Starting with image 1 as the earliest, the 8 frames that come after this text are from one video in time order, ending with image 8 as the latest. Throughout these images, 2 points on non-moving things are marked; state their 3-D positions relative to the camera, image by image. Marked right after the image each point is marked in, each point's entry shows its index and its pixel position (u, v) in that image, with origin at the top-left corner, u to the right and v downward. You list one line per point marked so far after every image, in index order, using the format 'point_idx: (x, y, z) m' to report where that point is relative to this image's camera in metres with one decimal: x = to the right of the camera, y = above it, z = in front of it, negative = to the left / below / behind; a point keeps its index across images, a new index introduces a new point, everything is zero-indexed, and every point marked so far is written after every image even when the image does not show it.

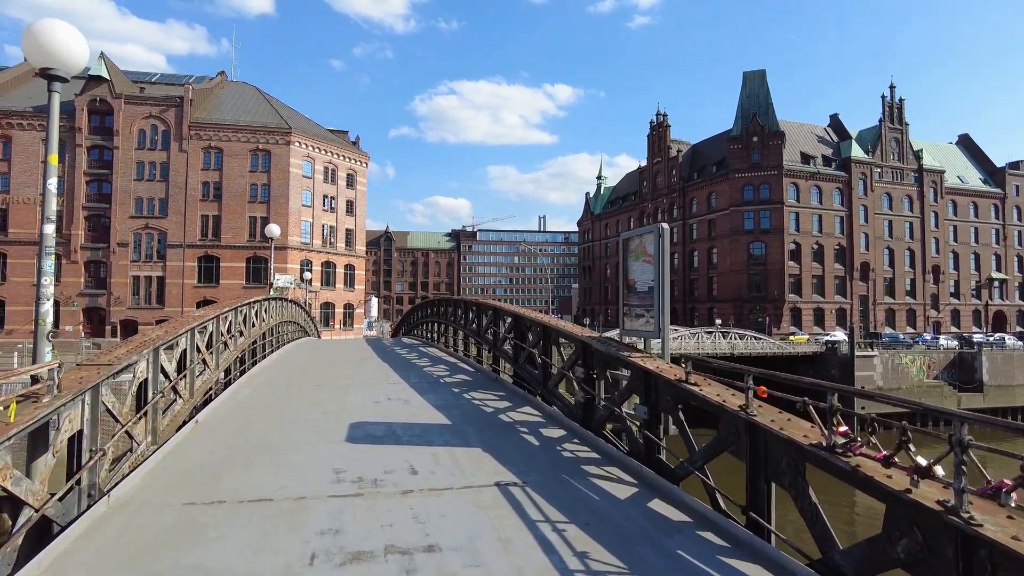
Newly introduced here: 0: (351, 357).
0: (-2.8, -1.2, +11.6) m
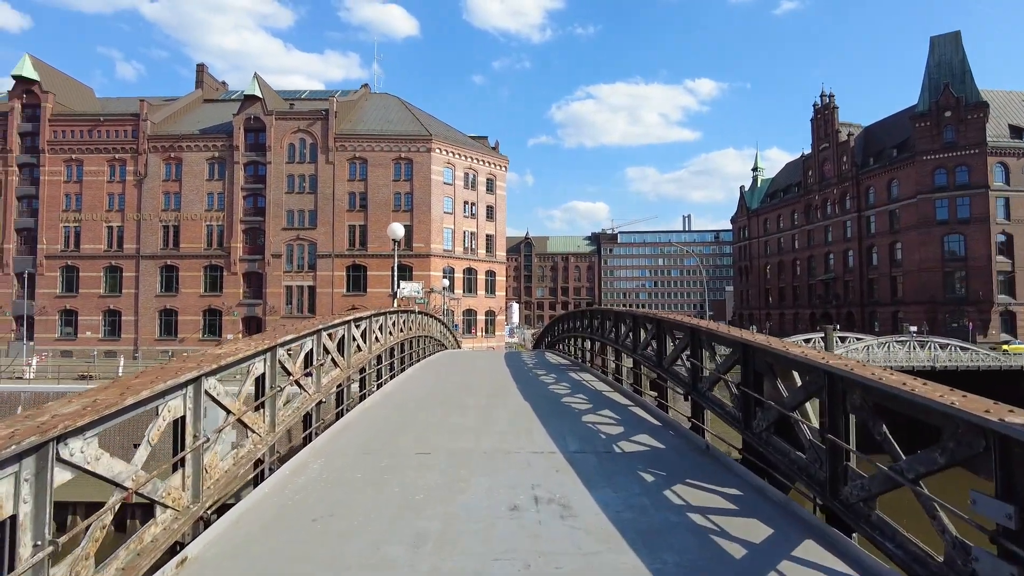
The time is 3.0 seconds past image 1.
0: (-0.3, -1.3, +8.9) m
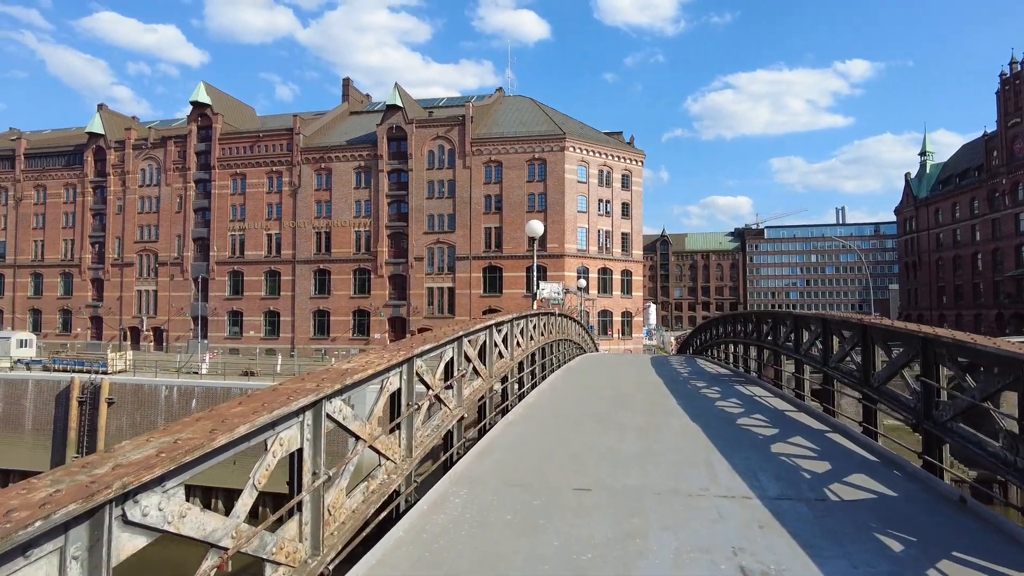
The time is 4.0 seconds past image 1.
0: (+1.5, -1.3, +7.9) m
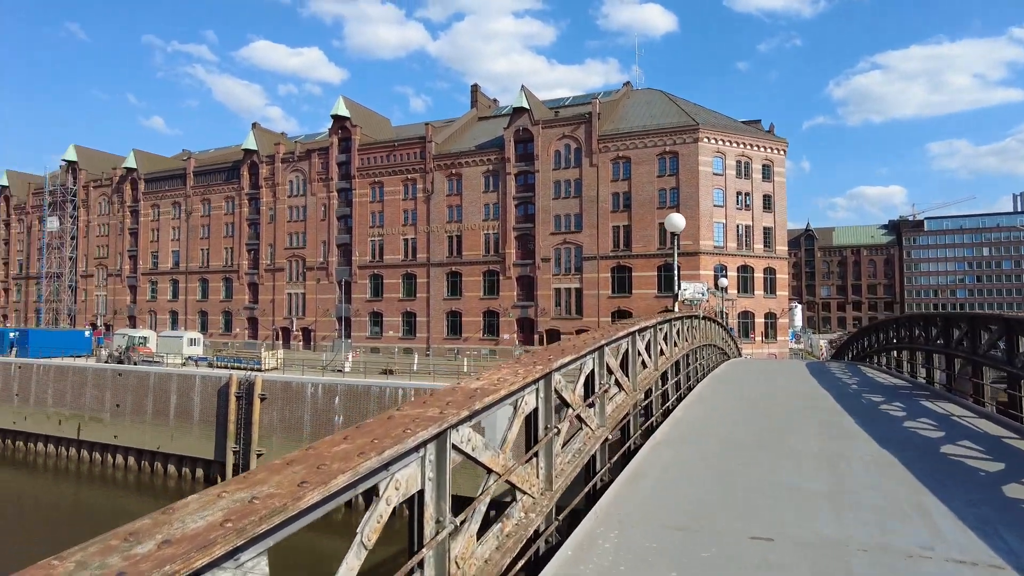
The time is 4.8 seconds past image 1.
0: (+3.0, -1.3, +6.9) m
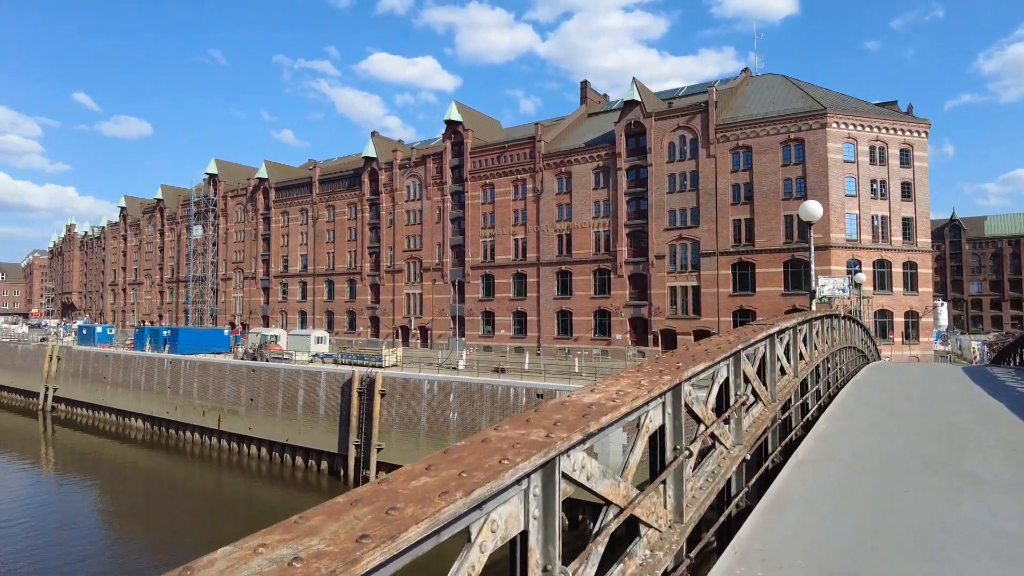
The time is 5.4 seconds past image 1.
0: (+4.1, -1.2, +5.8) m
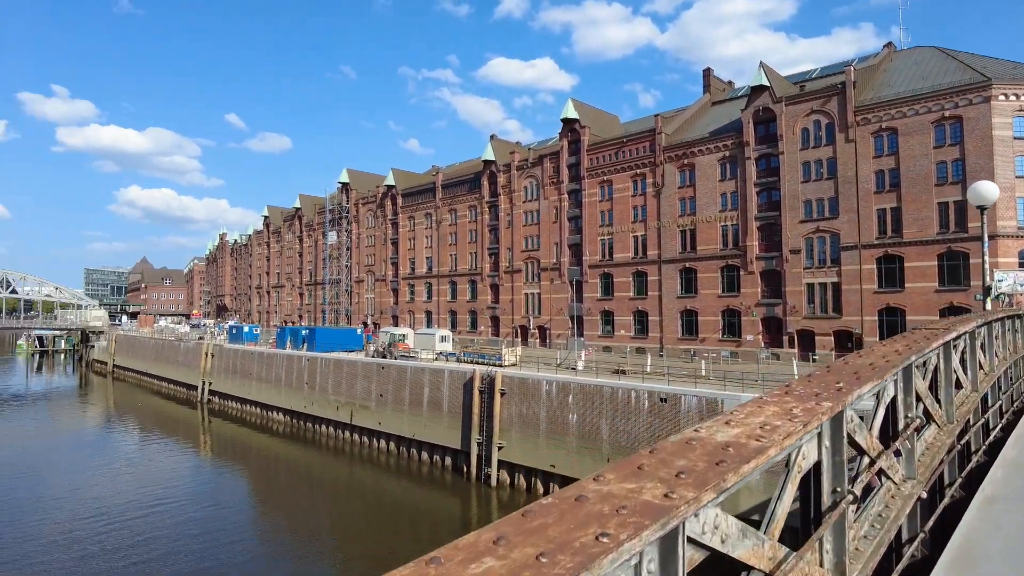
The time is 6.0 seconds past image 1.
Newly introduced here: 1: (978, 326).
0: (+5.0, -1.2, +4.6) m
1: (+3.4, -0.3, +5.0) m
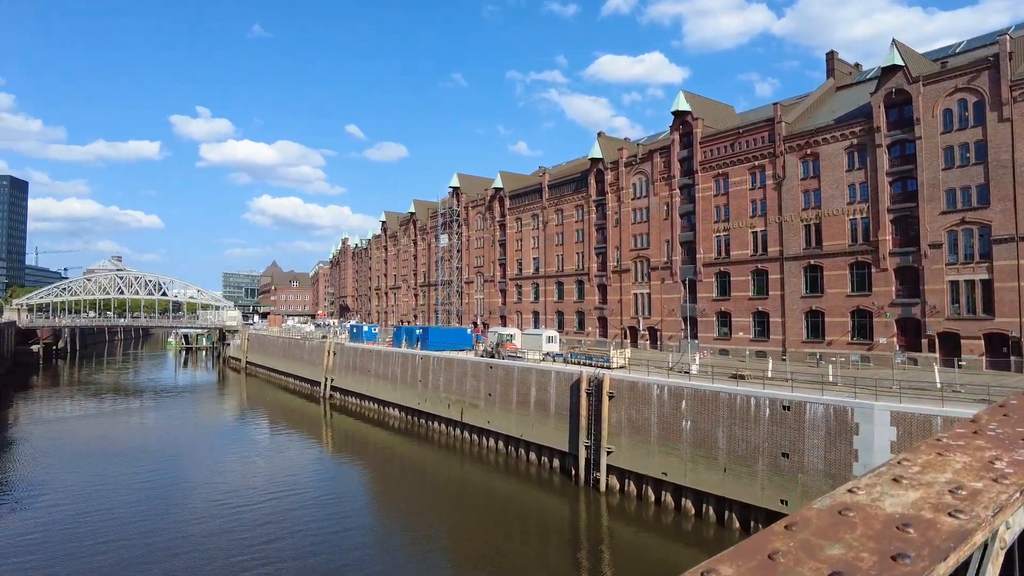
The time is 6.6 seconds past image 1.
0: (+5.5, -1.2, +3.3) m
1: (+4.1, -0.3, +4.0) m
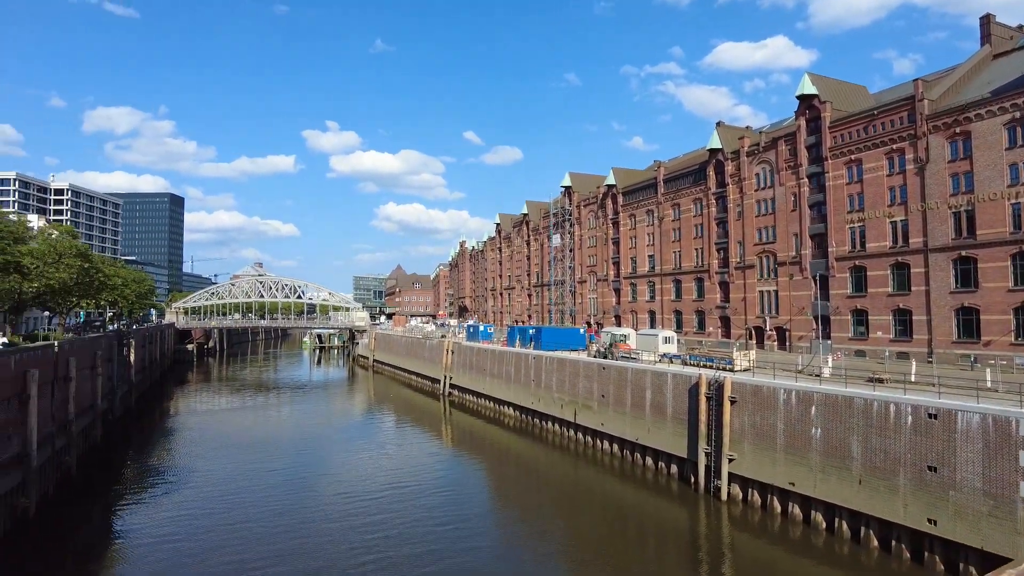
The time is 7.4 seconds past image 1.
0: (+5.7, -1.1, +1.9) m
1: (+4.4, -0.2, +2.8) m
